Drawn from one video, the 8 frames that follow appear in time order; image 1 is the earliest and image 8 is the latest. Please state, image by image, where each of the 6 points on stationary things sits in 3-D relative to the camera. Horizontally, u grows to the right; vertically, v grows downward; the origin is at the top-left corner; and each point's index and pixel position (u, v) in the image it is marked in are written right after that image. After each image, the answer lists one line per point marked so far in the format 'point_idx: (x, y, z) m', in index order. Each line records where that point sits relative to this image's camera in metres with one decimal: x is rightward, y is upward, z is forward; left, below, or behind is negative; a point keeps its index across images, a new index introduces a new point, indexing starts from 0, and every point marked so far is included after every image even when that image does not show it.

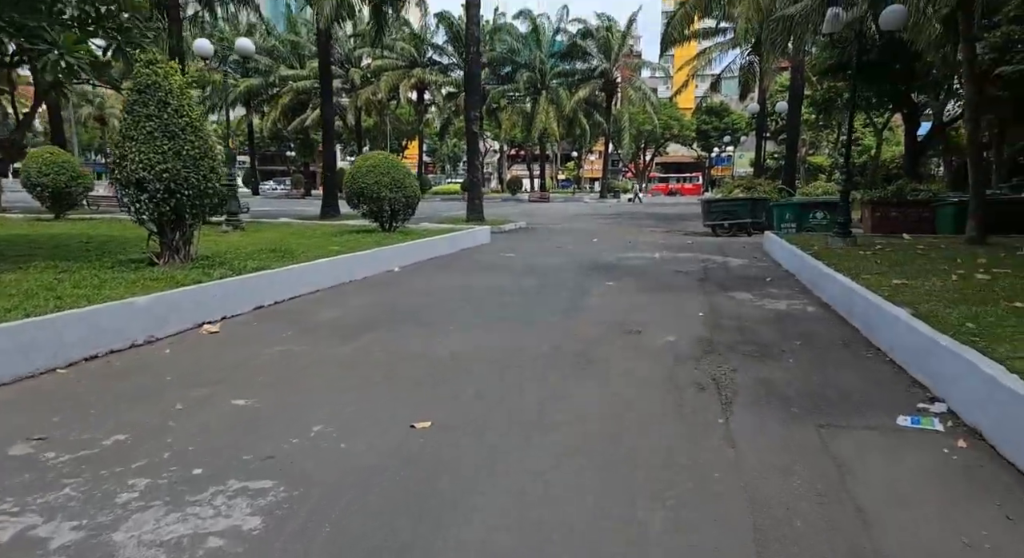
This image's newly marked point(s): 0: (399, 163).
0: (-2.4, +2.4, +14.5) m
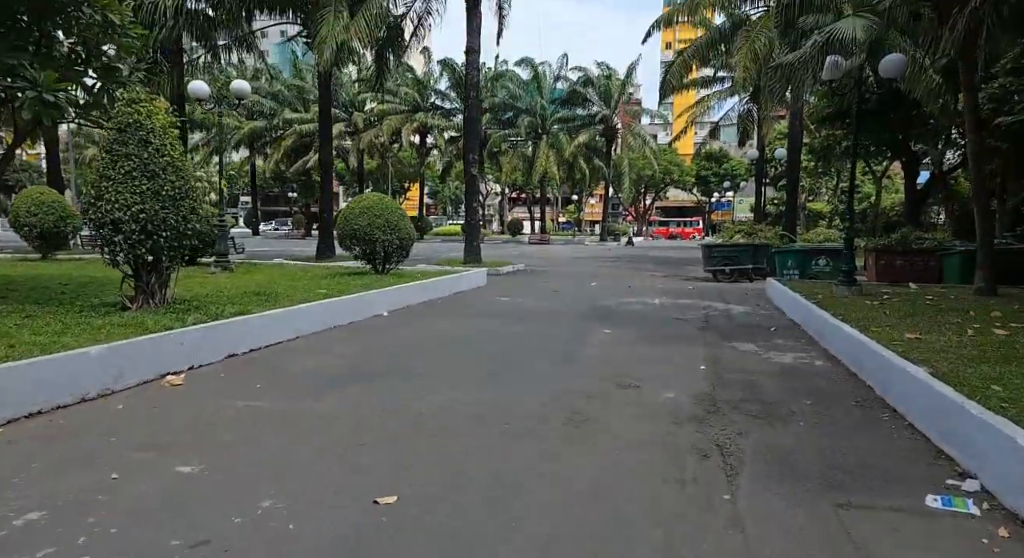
0: (-2.4, +1.5, +14.2) m
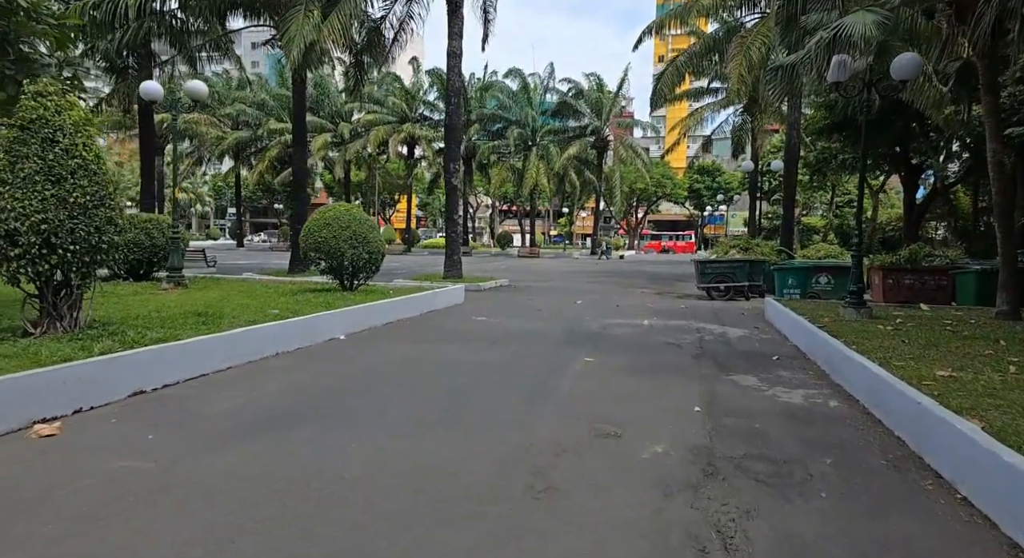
0: (-2.8, +1.2, +13.2) m
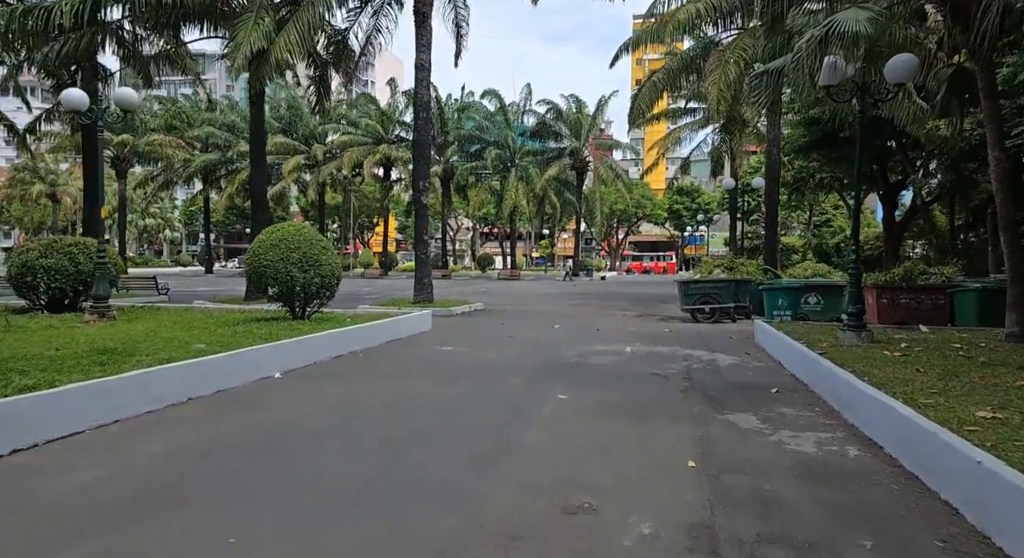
0: (-3.4, +0.7, +12.0) m
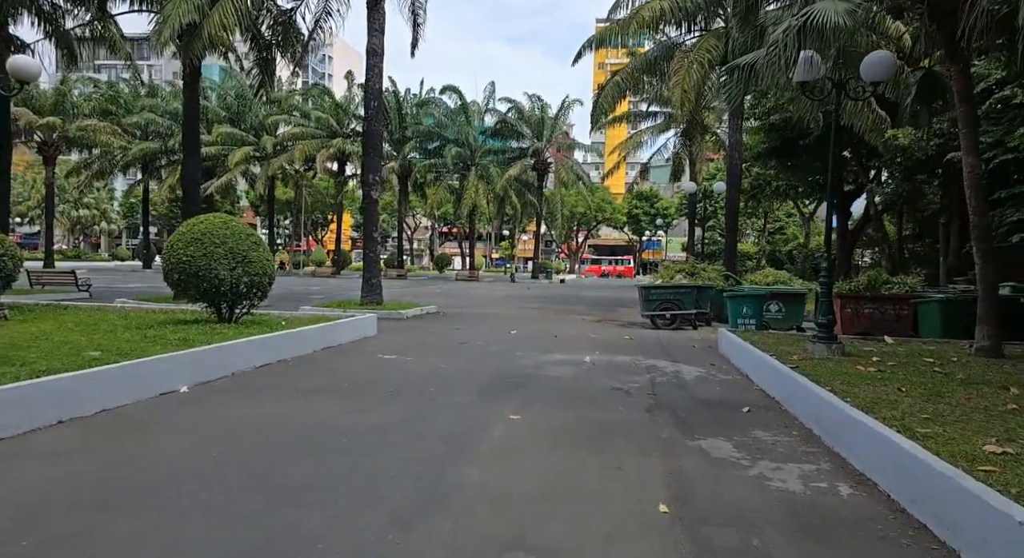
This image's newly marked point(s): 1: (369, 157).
0: (-4.1, +0.7, +11.0) m
1: (-3.6, +3.0, +17.7) m
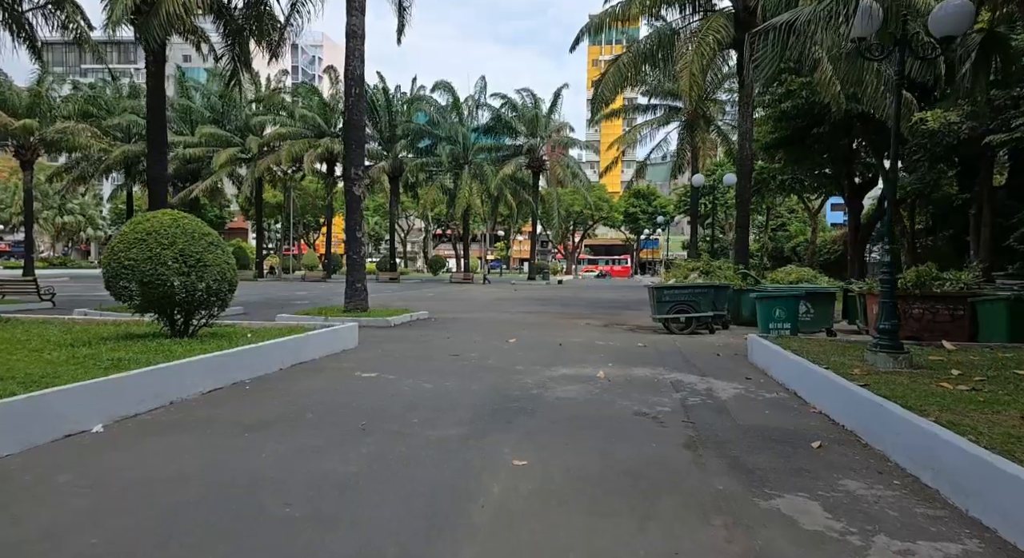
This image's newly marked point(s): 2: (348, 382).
0: (-4.1, +0.7, +9.4) m
1: (-3.7, +3.0, +16.1) m
2: (-2.0, -1.2, +8.4) m
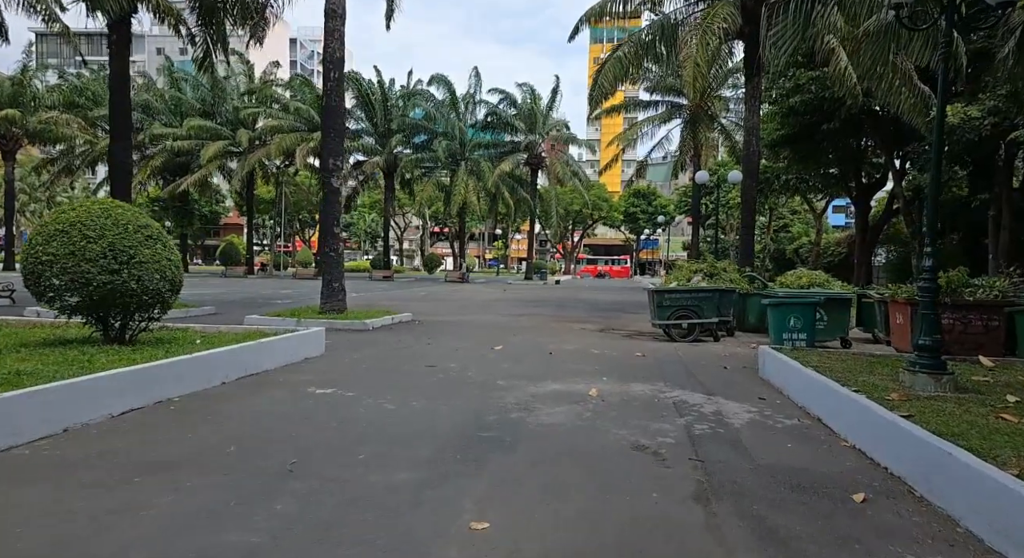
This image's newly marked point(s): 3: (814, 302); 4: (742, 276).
0: (-4.4, +0.7, +8.2) m
1: (-3.9, +3.0, +14.9) m
2: (-2.2, -1.2, +7.3) m
3: (+4.5, -0.3, +11.2) m
4: (+4.9, +0.1, +15.2) m
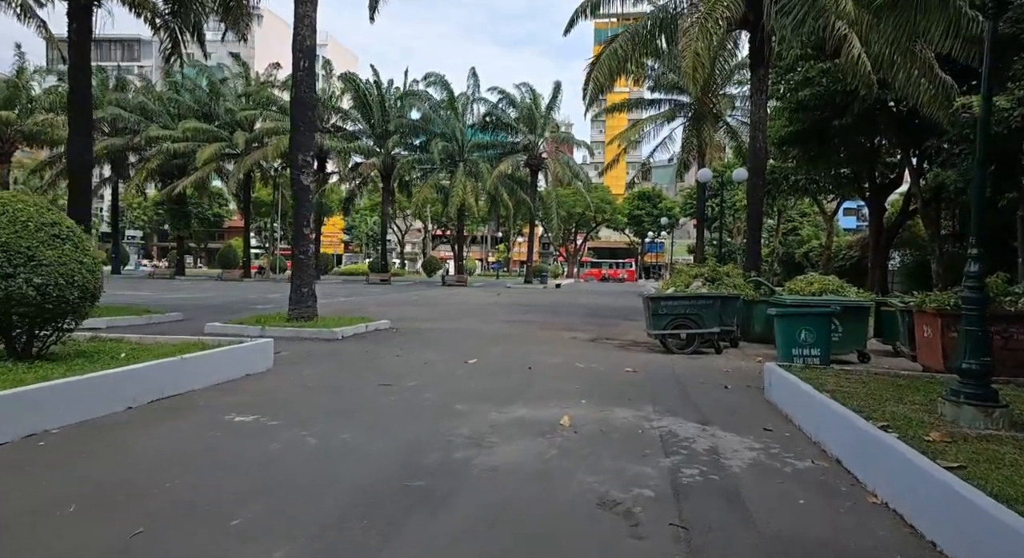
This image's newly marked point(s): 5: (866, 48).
0: (-4.7, +0.6, +7.0) m
1: (-4.2, +2.9, +13.8) m
2: (-2.6, -1.3, +6.1) m
3: (+4.2, -0.4, +10.0) m
4: (+4.6, -0.1, +13.9) m
5: (+7.8, +5.1, +15.6) m
